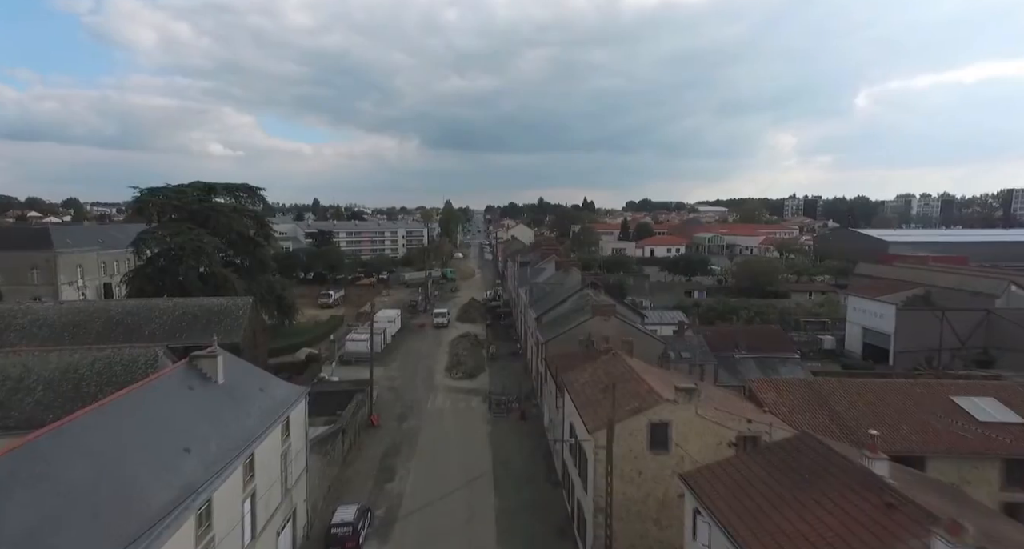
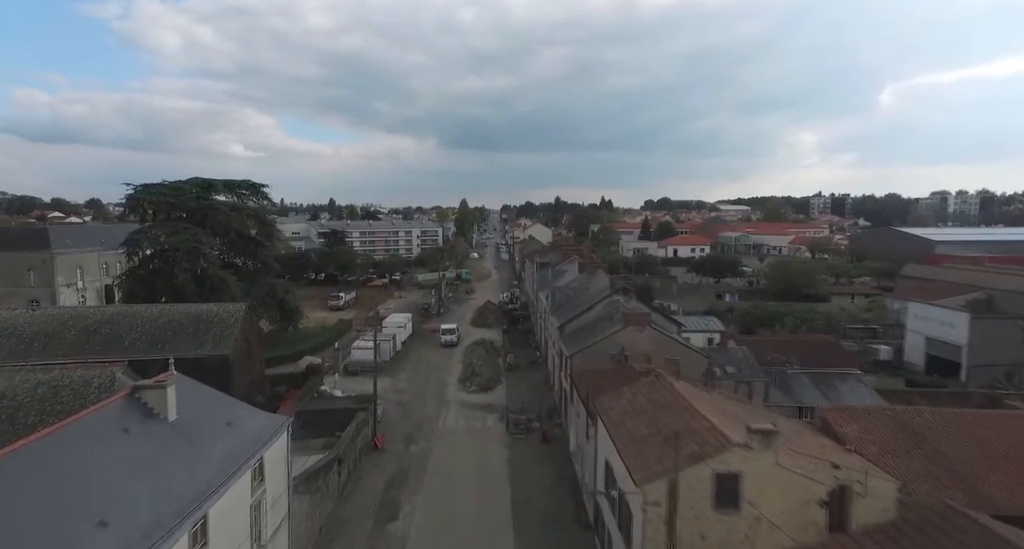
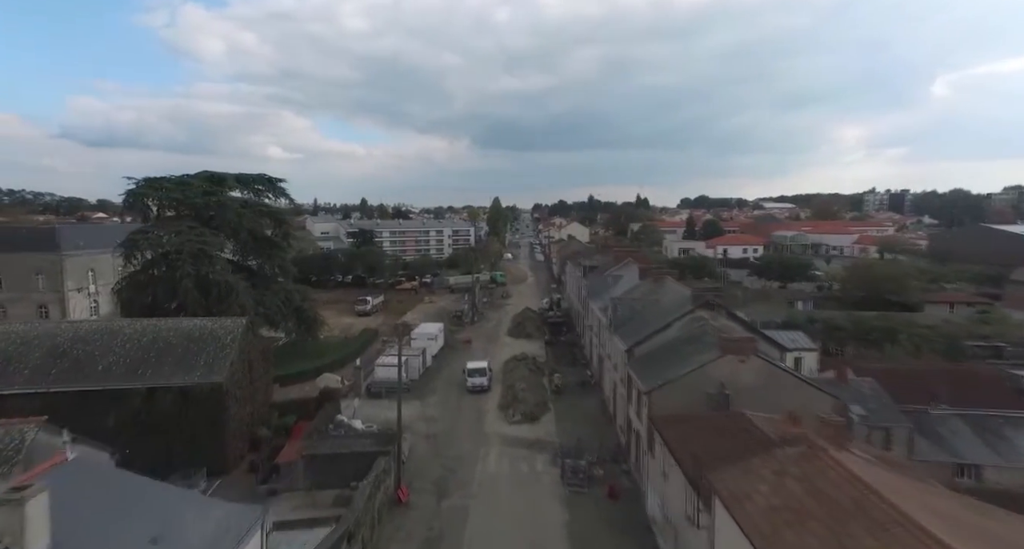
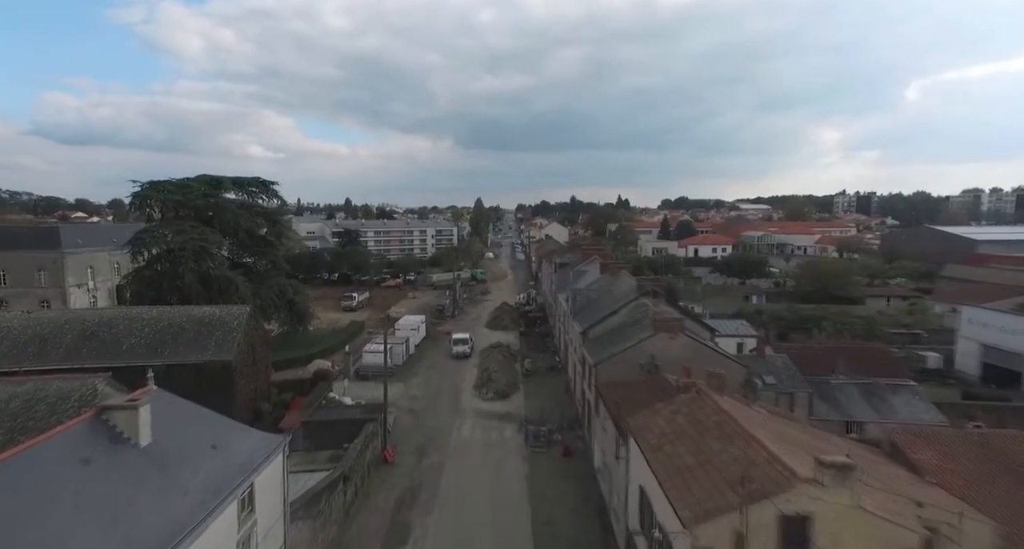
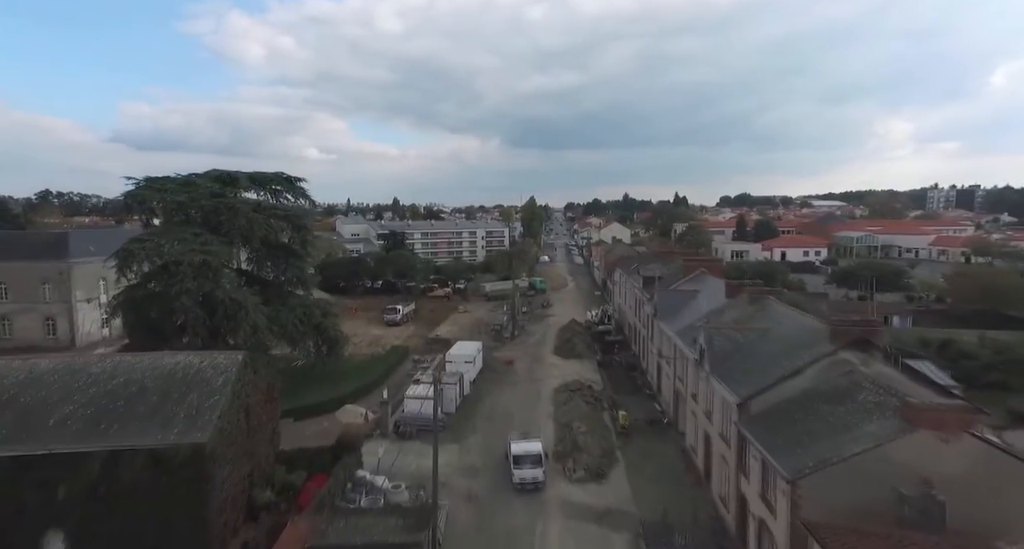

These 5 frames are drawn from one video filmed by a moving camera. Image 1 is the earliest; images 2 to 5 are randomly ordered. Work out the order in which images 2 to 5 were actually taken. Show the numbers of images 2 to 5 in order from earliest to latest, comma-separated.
2, 4, 3, 5
